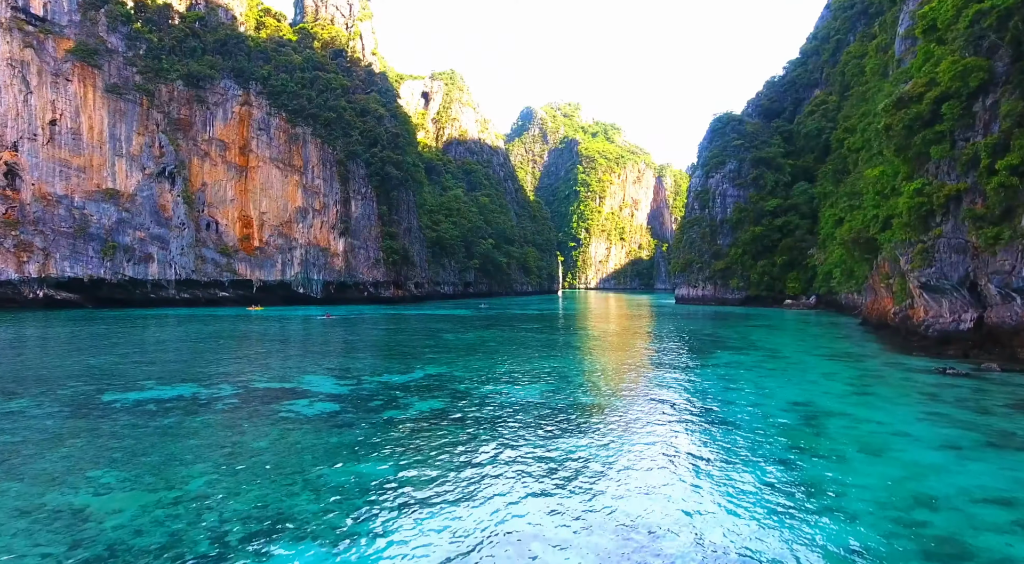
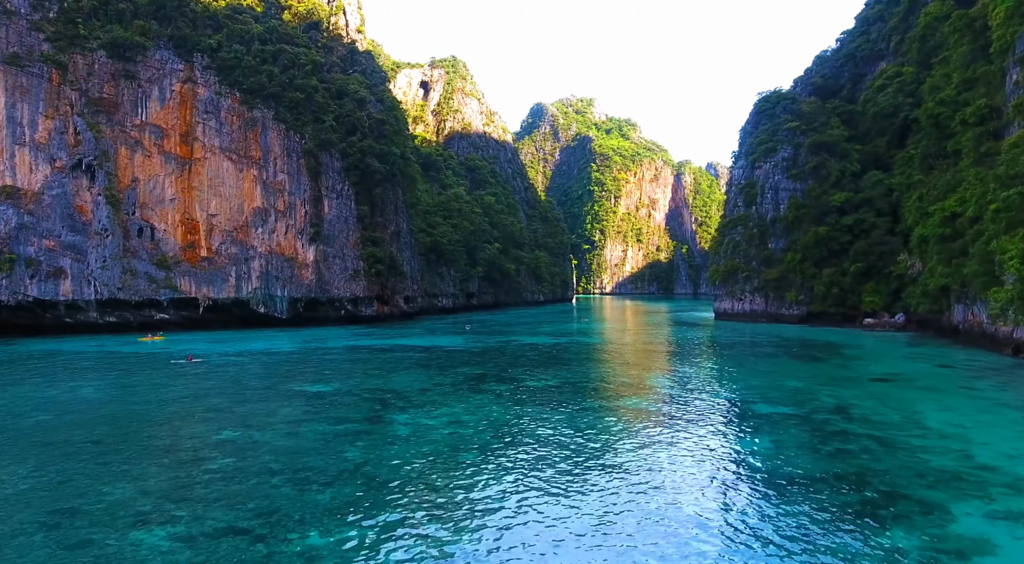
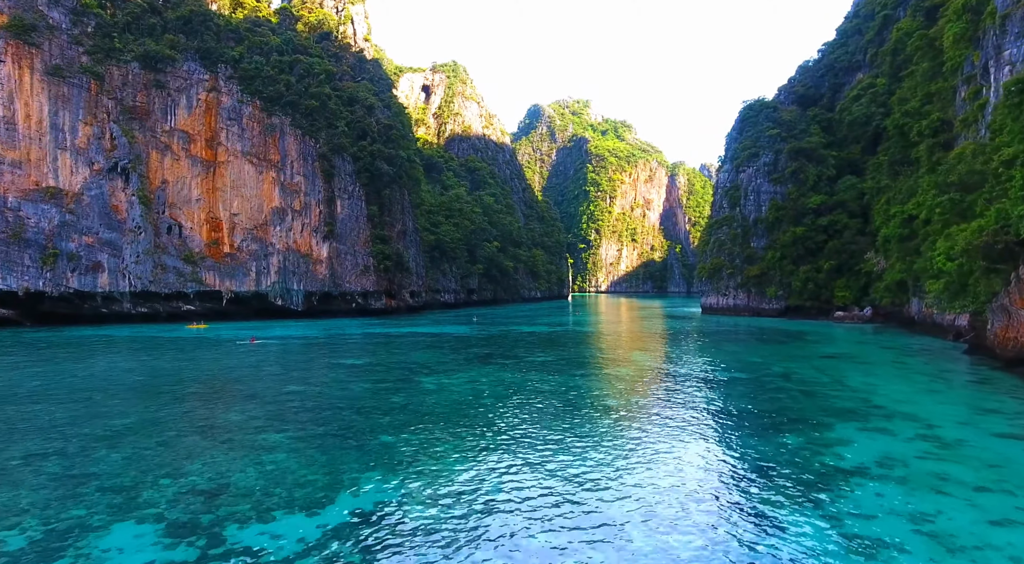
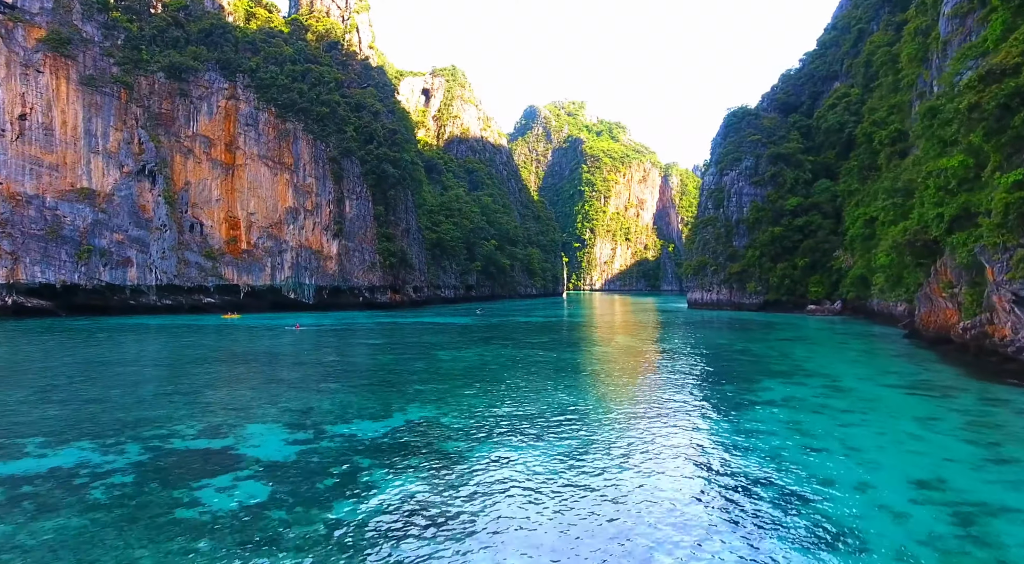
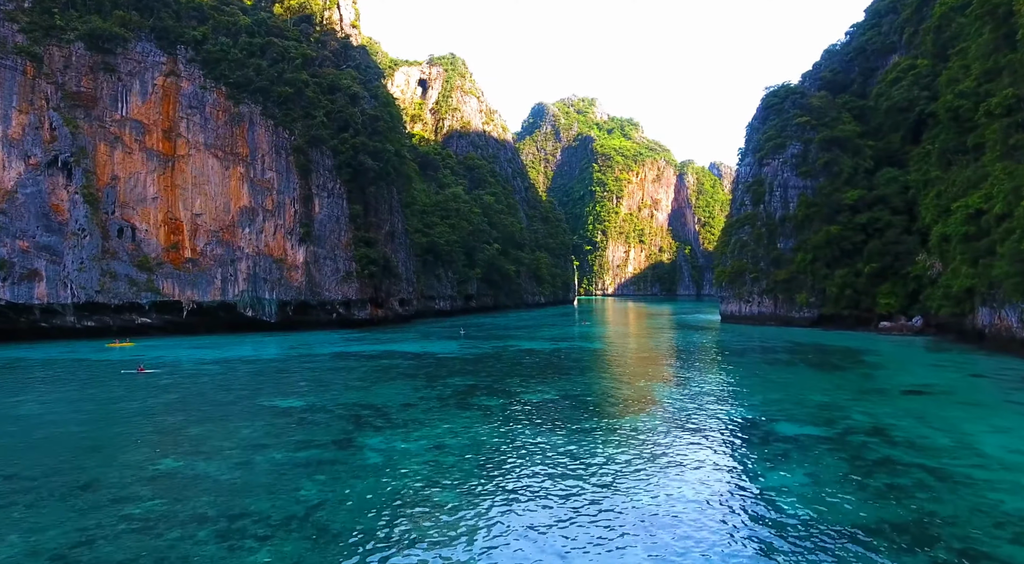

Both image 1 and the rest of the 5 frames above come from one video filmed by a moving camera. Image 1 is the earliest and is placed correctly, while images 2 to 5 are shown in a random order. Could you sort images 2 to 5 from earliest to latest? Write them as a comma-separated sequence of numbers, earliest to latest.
4, 3, 2, 5
